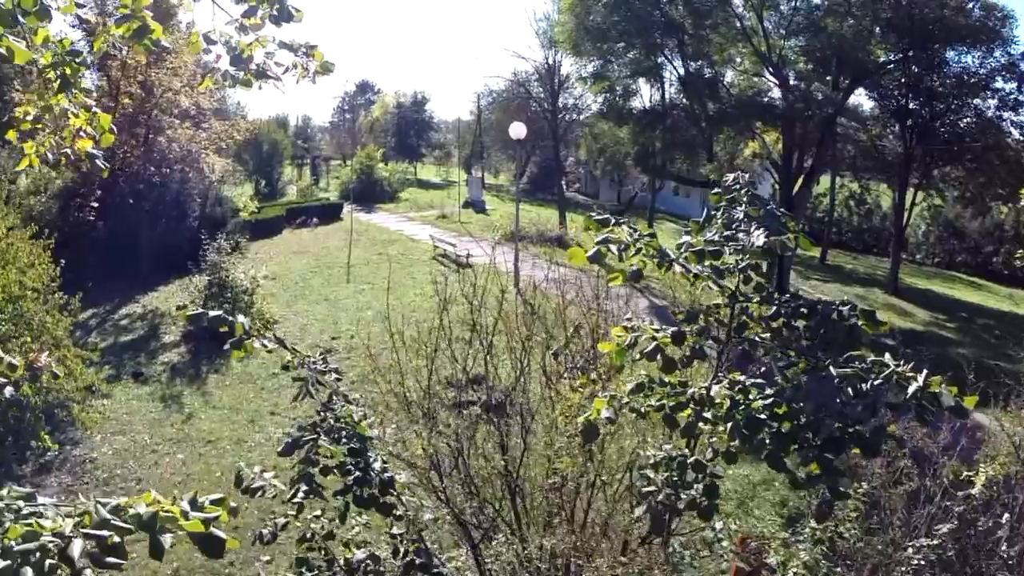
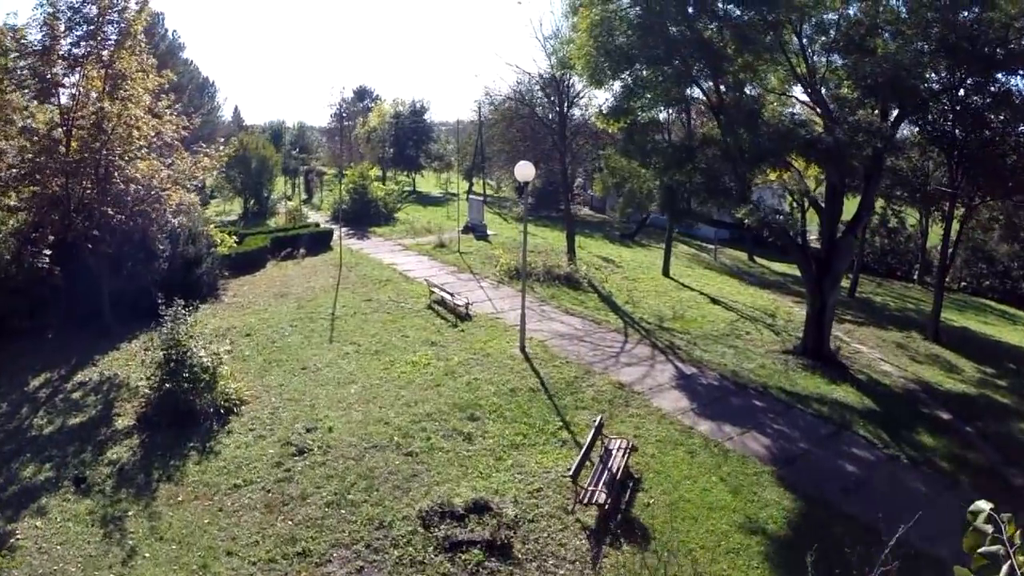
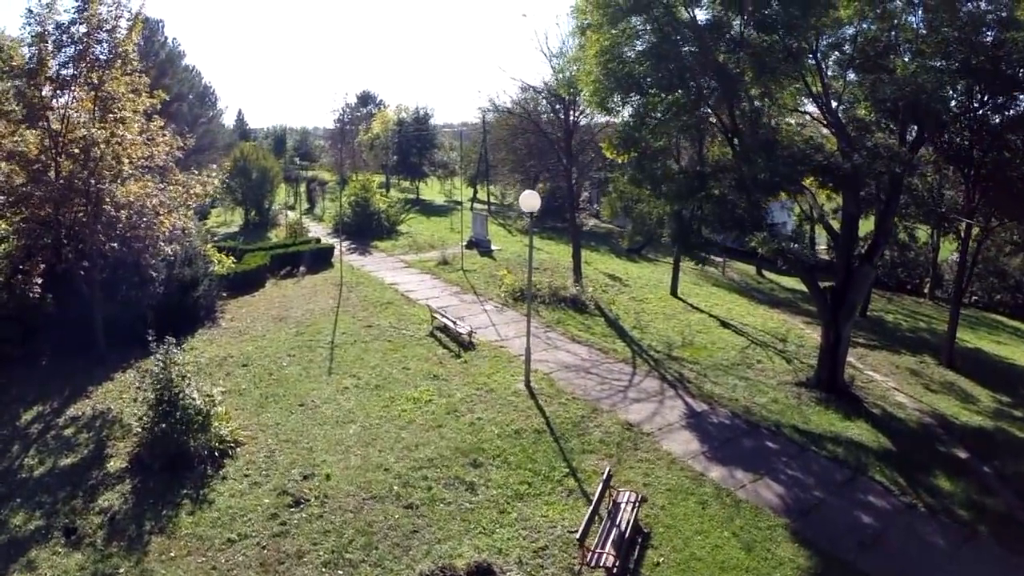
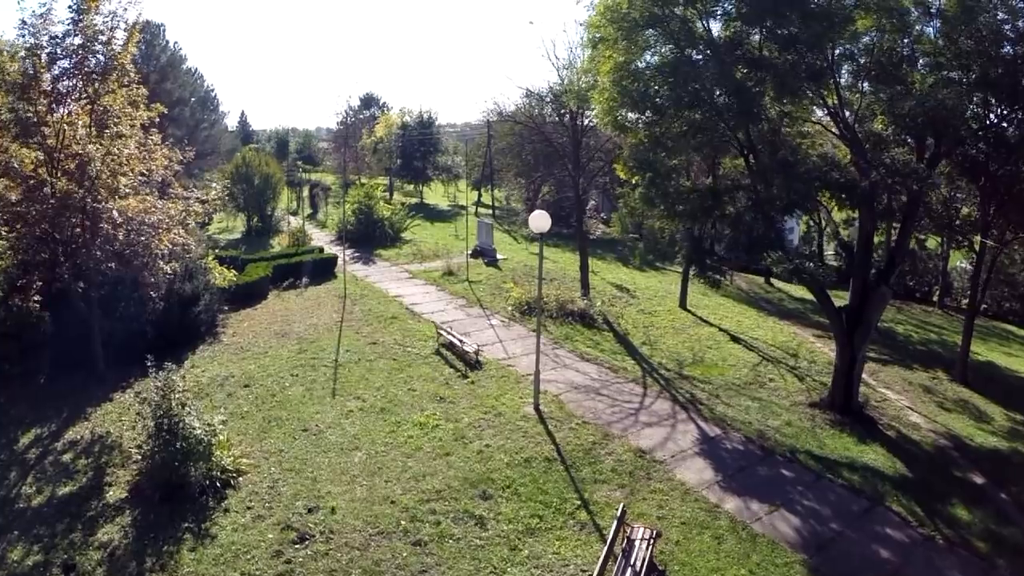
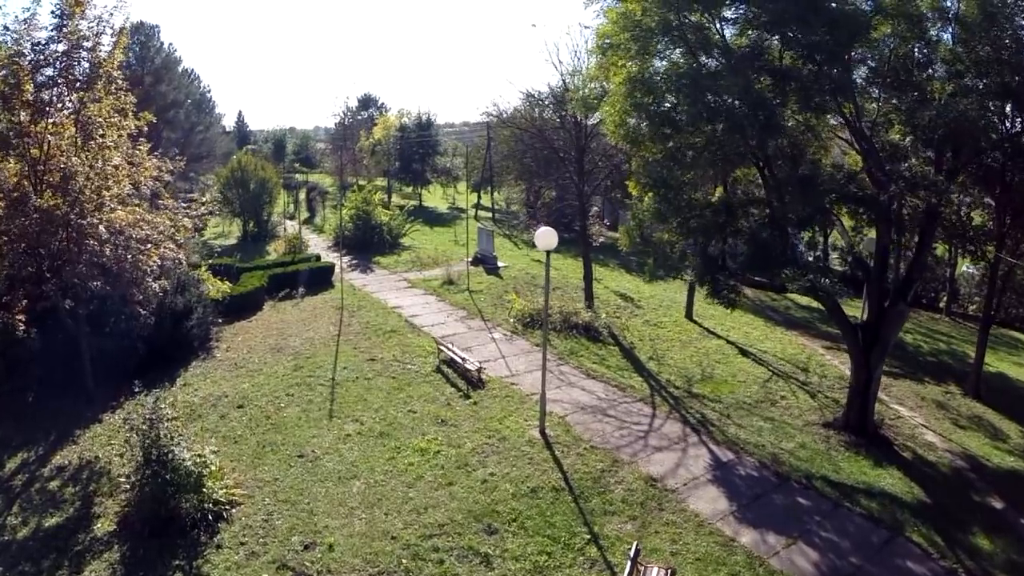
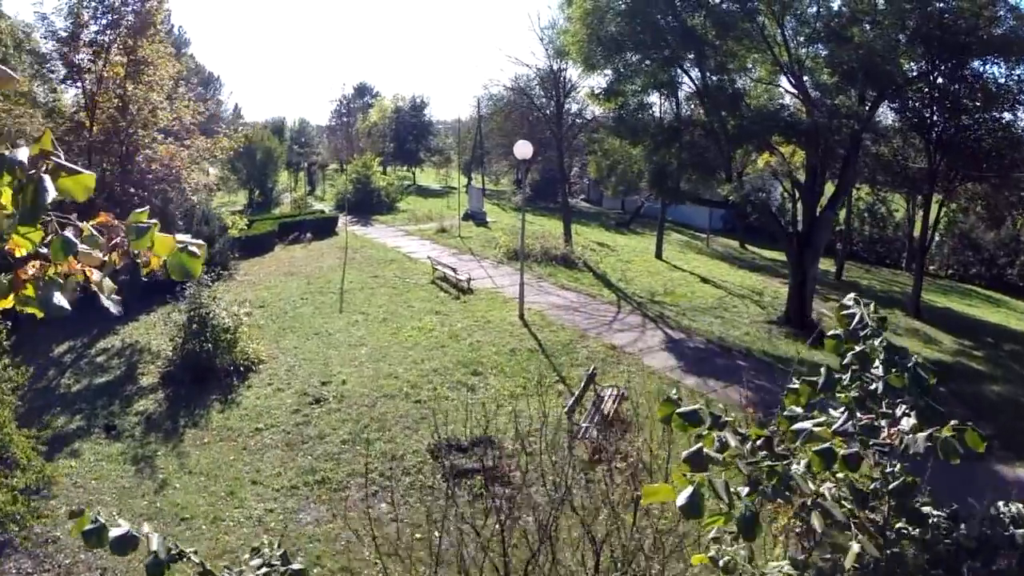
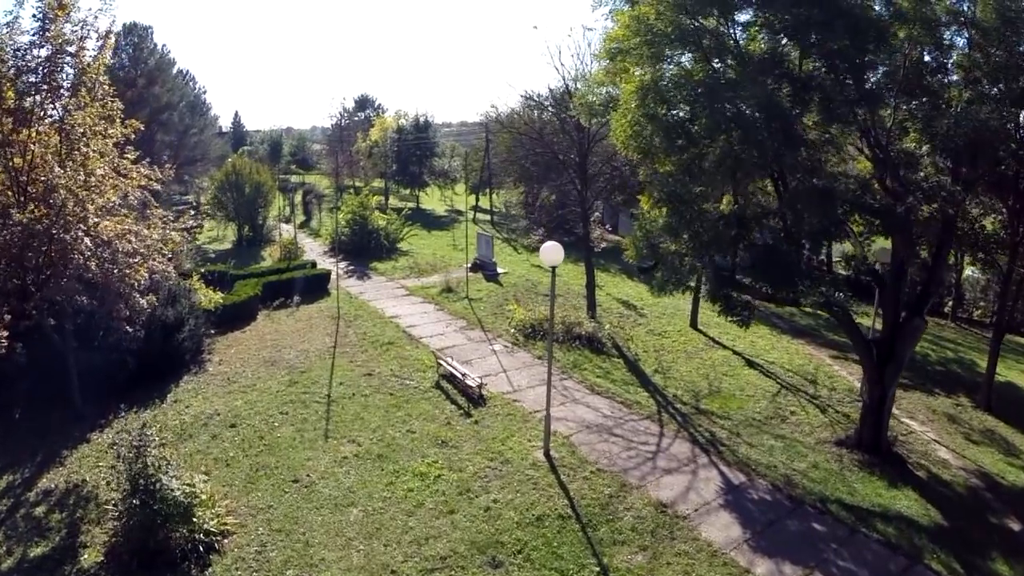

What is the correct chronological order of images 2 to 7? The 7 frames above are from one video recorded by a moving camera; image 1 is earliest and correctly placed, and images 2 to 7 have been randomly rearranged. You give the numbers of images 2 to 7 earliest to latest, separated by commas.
6, 2, 3, 4, 5, 7
